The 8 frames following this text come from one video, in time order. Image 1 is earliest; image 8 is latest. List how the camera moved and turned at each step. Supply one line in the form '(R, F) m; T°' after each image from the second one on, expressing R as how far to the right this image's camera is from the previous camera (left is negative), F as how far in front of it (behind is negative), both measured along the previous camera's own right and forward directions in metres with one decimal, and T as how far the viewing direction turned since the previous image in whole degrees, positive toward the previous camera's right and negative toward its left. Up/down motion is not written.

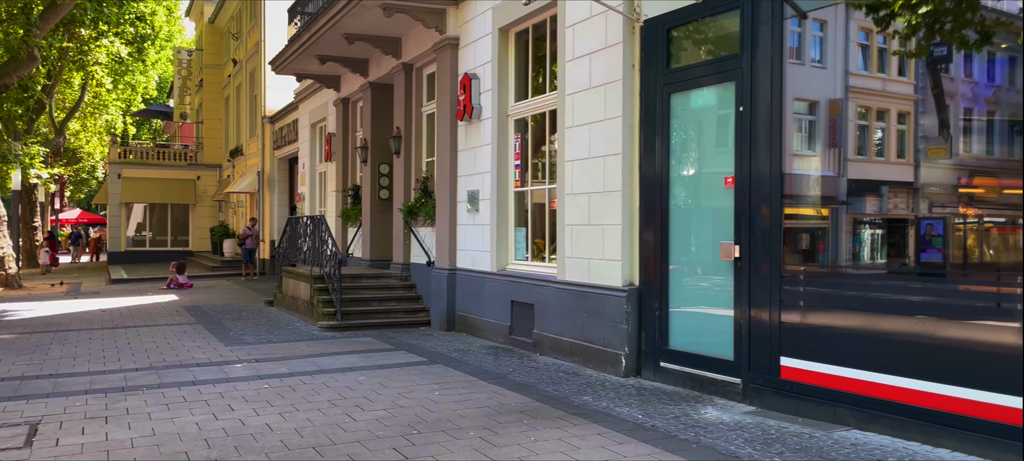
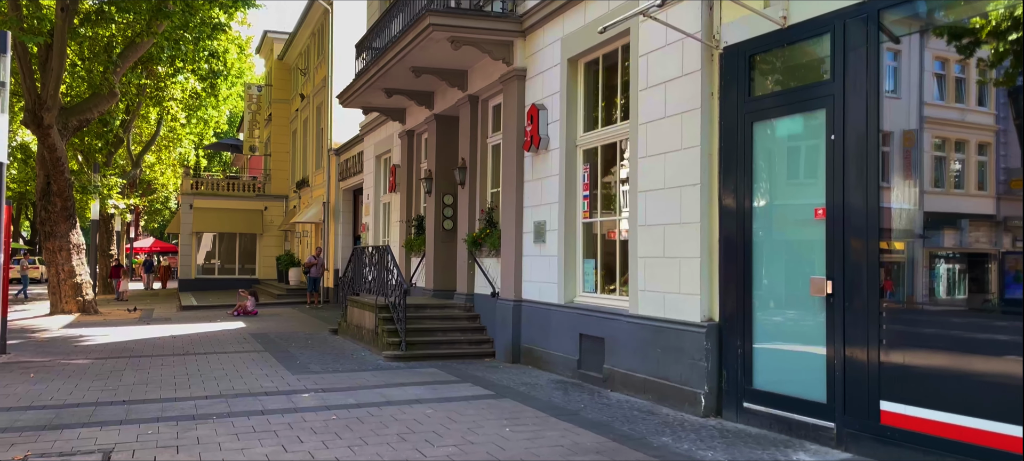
(-0.1, +0.2) m; -4°
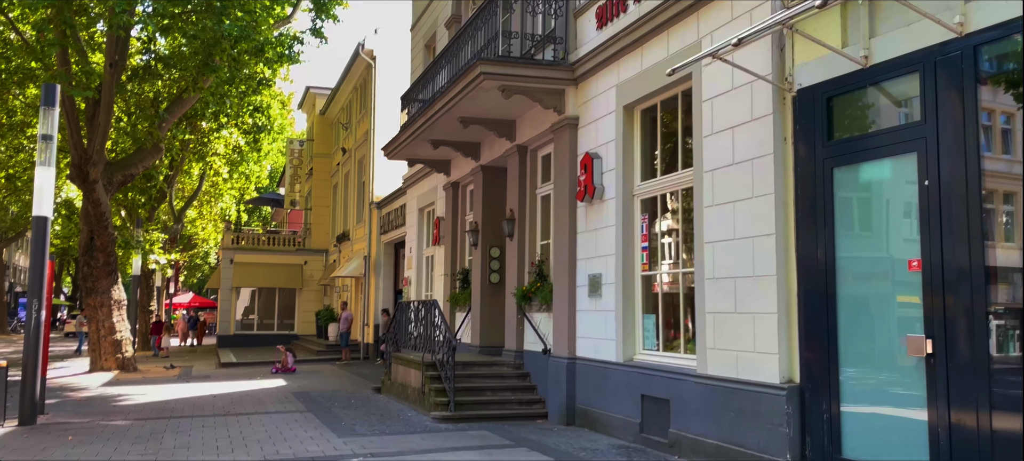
(-0.2, +0.4) m; -2°
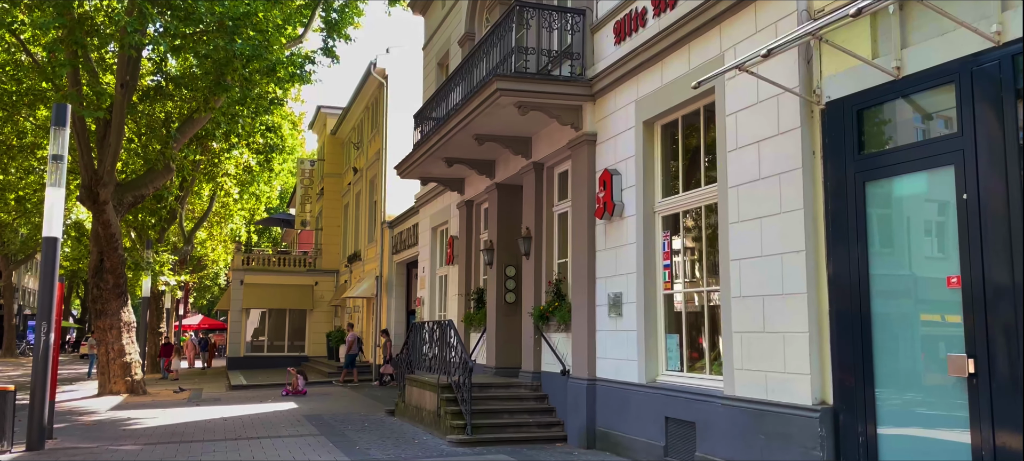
(-0.1, +0.2) m; -1°
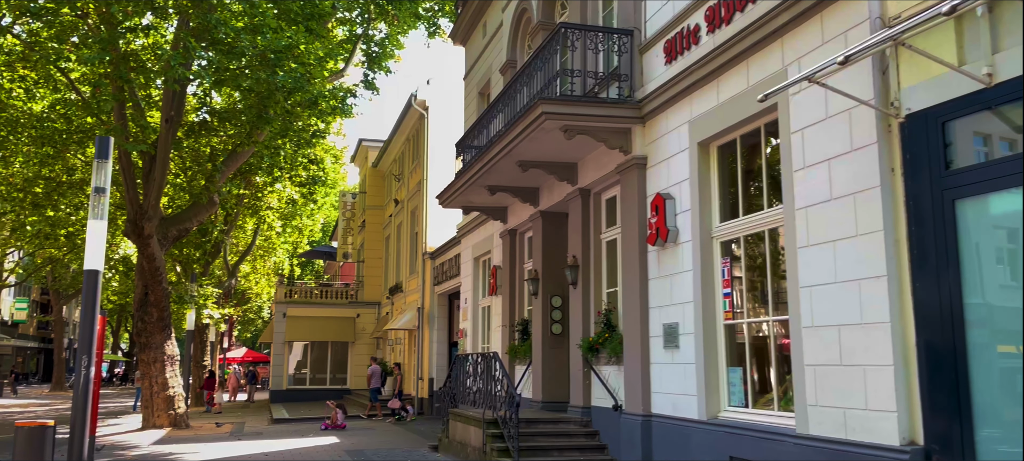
(-0.1, +0.4) m; -3°
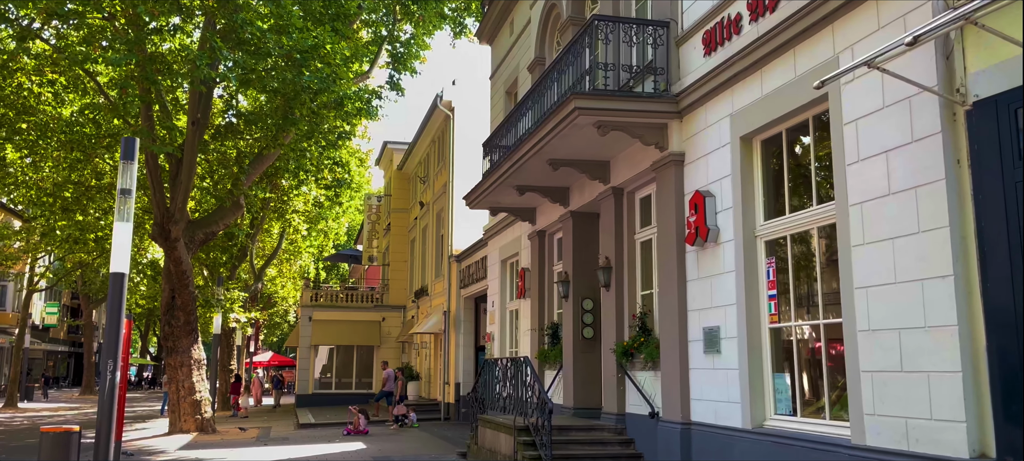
(-0.1, +0.3) m; -2°
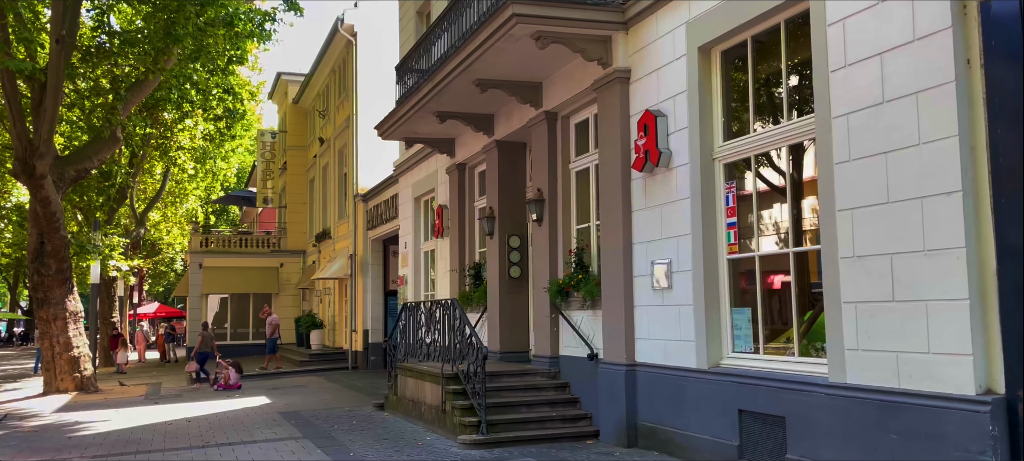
(-0.3, +1.0) m; +7°
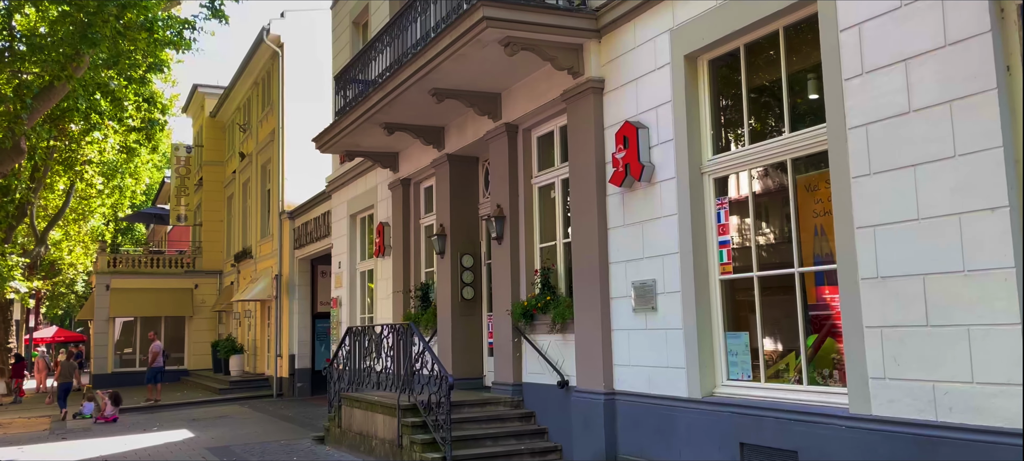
(-0.5, +0.7) m; +6°
